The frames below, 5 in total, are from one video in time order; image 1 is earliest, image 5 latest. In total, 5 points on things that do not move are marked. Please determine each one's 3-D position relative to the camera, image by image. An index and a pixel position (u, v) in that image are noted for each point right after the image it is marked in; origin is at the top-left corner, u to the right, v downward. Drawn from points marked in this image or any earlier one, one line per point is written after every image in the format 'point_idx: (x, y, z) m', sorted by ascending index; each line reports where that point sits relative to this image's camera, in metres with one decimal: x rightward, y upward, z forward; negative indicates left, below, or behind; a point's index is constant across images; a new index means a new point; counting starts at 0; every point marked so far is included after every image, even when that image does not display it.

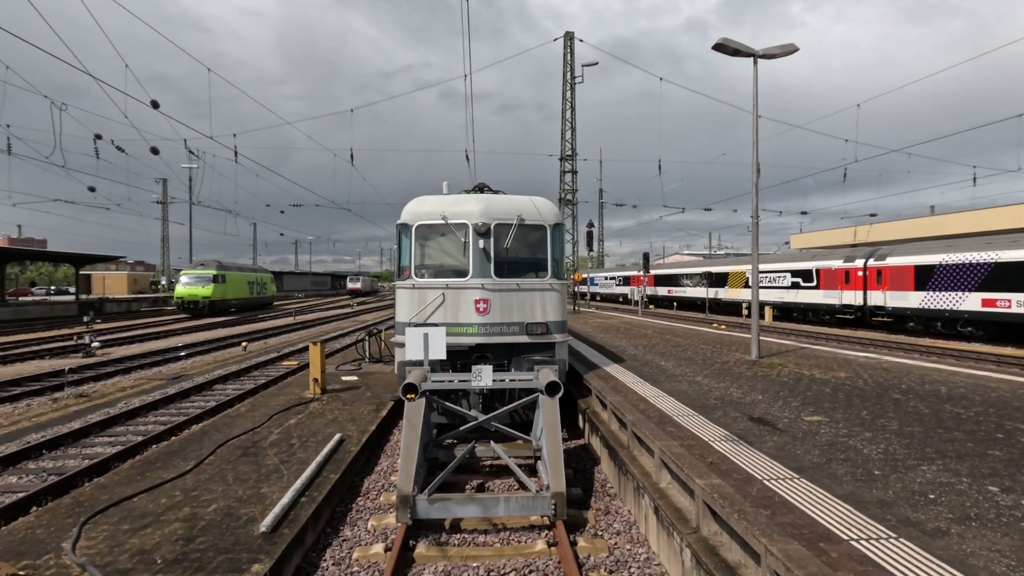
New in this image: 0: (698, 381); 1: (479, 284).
0: (+2.8, -1.4, +8.1) m
1: (-0.5, +0.1, +8.2) m
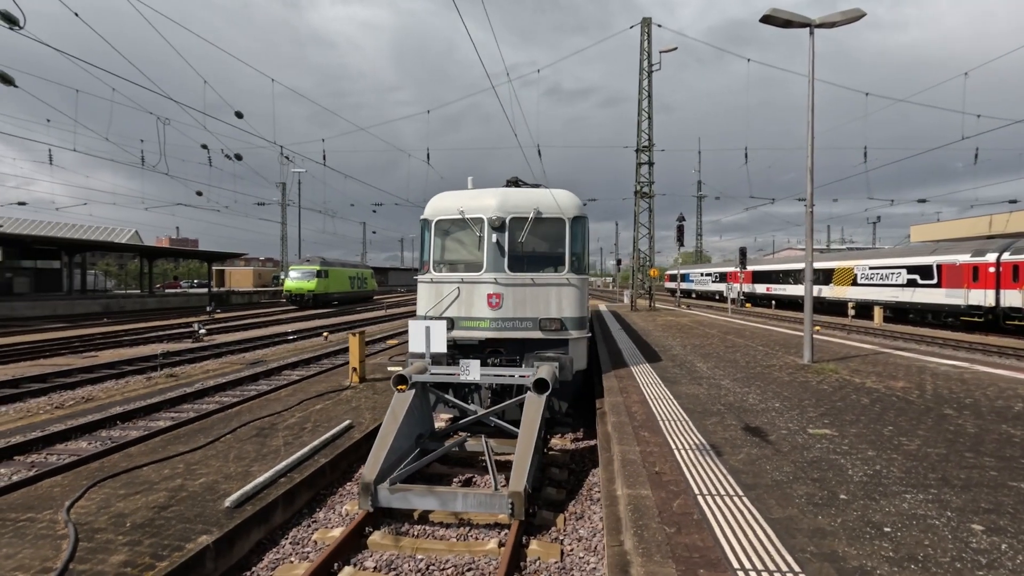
0: (+2.9, -1.3, +7.4) m
1: (-0.3, +0.1, +8.1) m
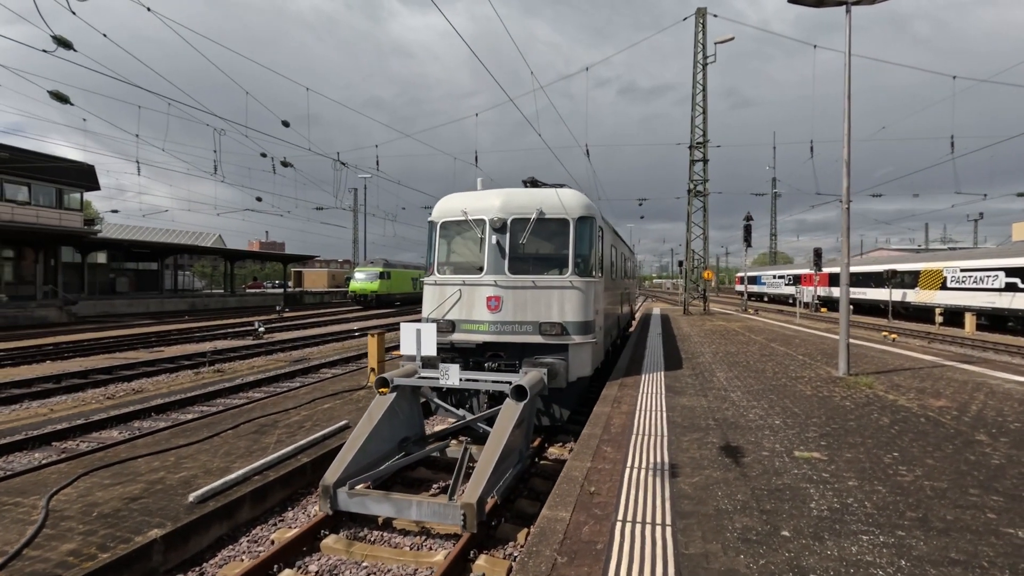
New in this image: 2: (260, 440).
0: (+2.8, -1.4, +6.9) m
1: (-0.3, +0.1, +8.0) m
2: (-3.2, -1.9, +6.8) m
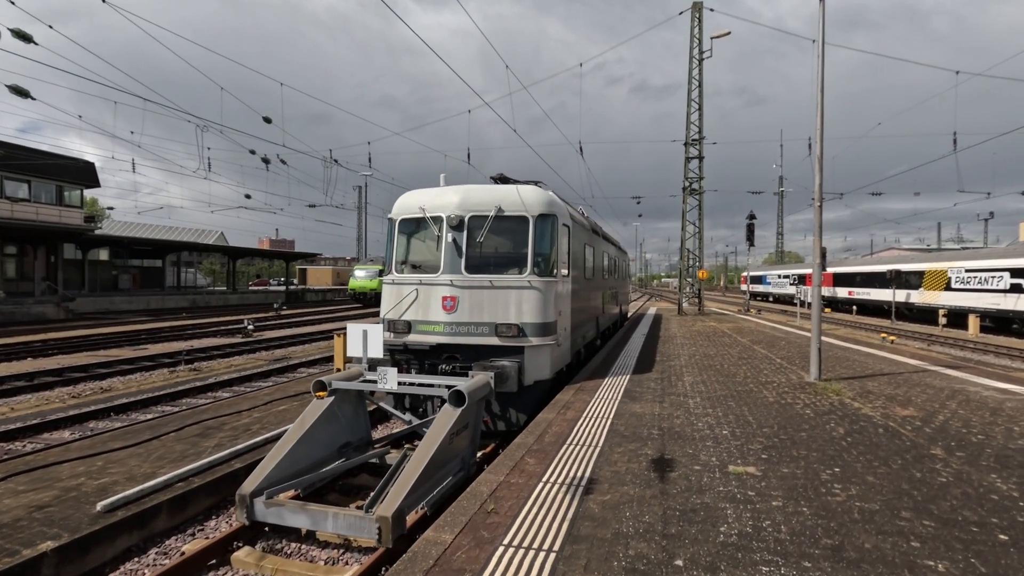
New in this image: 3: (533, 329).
0: (+2.1, -1.4, +6.5) m
1: (-0.9, +0.1, +7.7) m
2: (-3.9, -1.9, +6.6) m
3: (+0.3, -0.6, +7.5) m
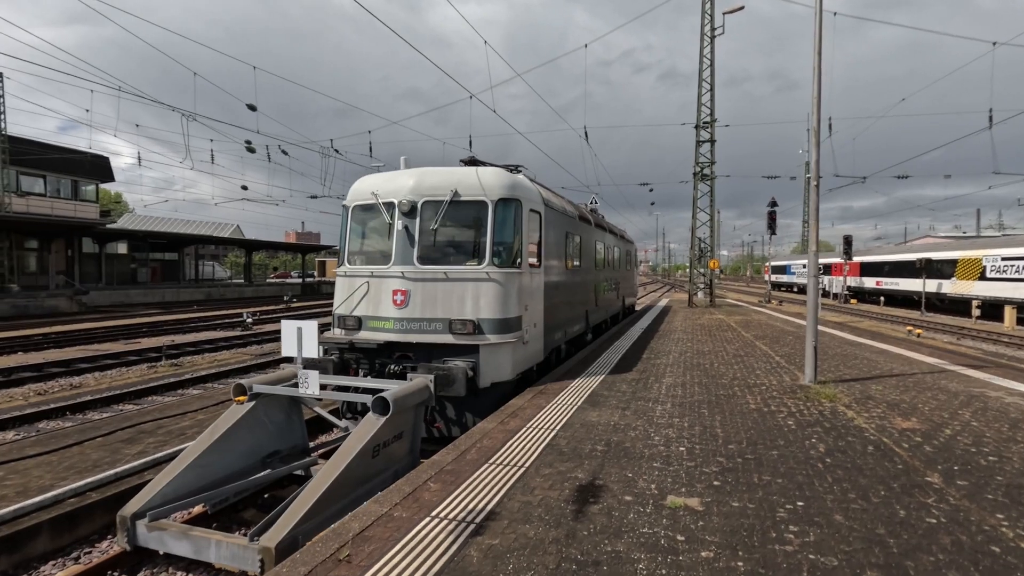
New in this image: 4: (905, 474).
0: (+1.5, -1.3, +5.8) m
1: (-1.5, +0.2, +7.0) m
2: (-4.5, -1.9, +6.1) m
3: (-0.3, -0.5, +6.8) m
4: (+2.9, -1.3, +3.9) m
